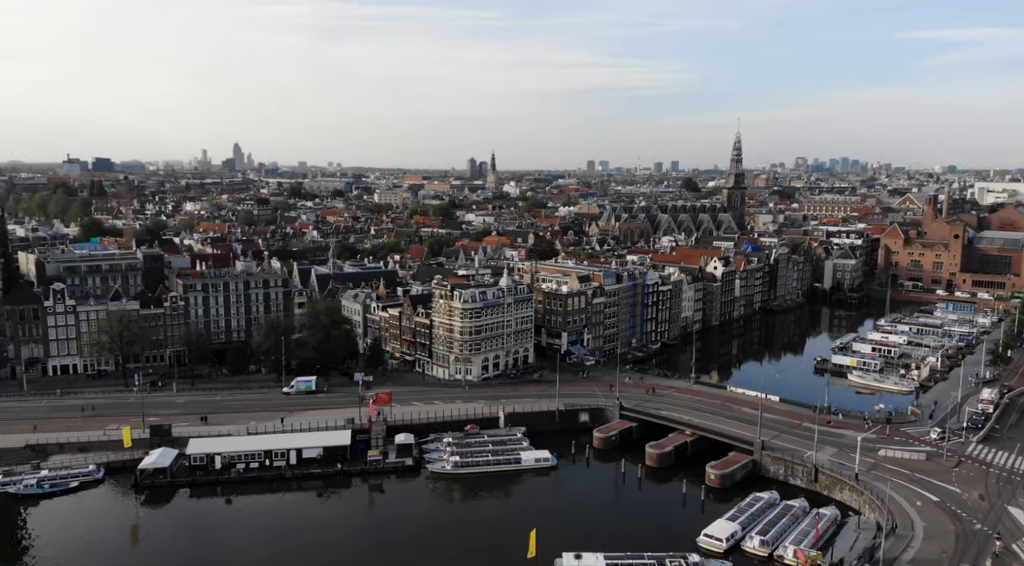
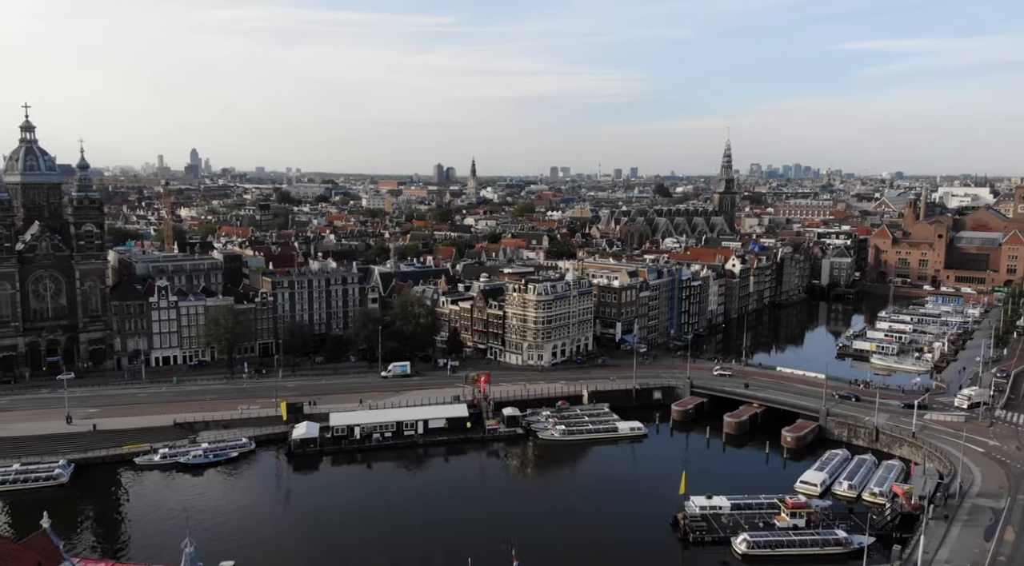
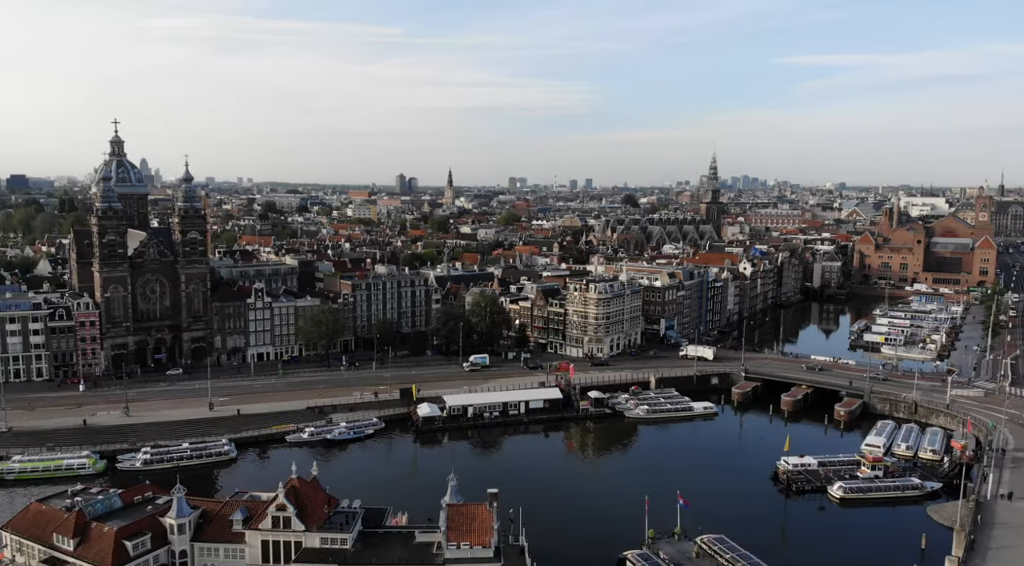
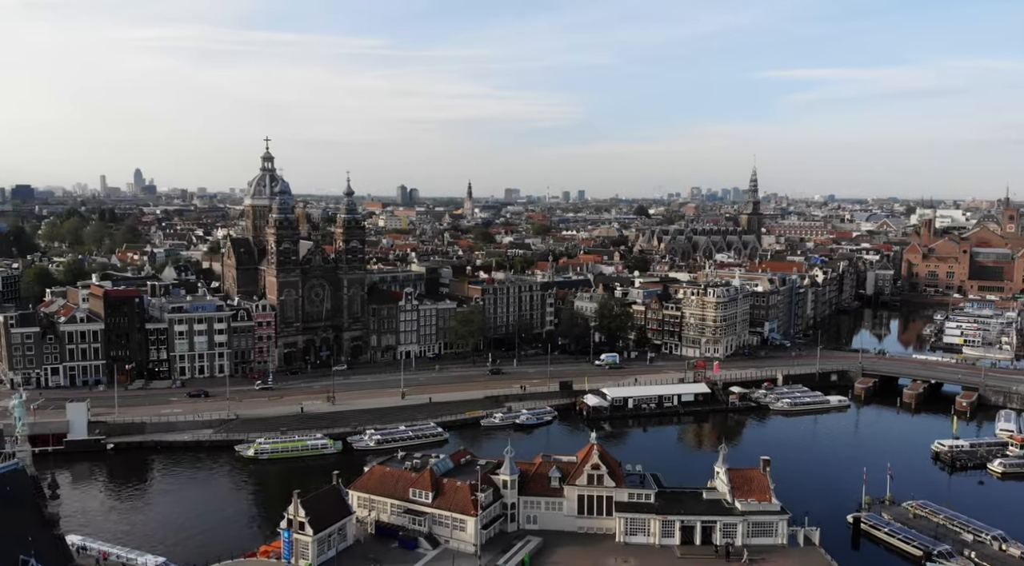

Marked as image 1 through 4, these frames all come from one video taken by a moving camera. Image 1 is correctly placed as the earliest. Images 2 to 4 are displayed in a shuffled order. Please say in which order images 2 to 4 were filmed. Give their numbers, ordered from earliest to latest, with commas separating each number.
2, 3, 4
